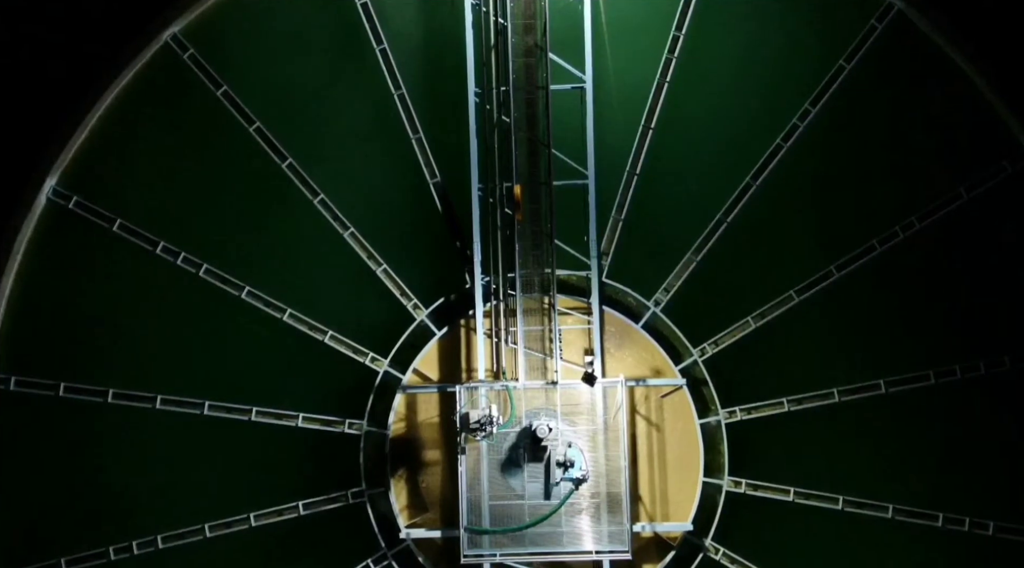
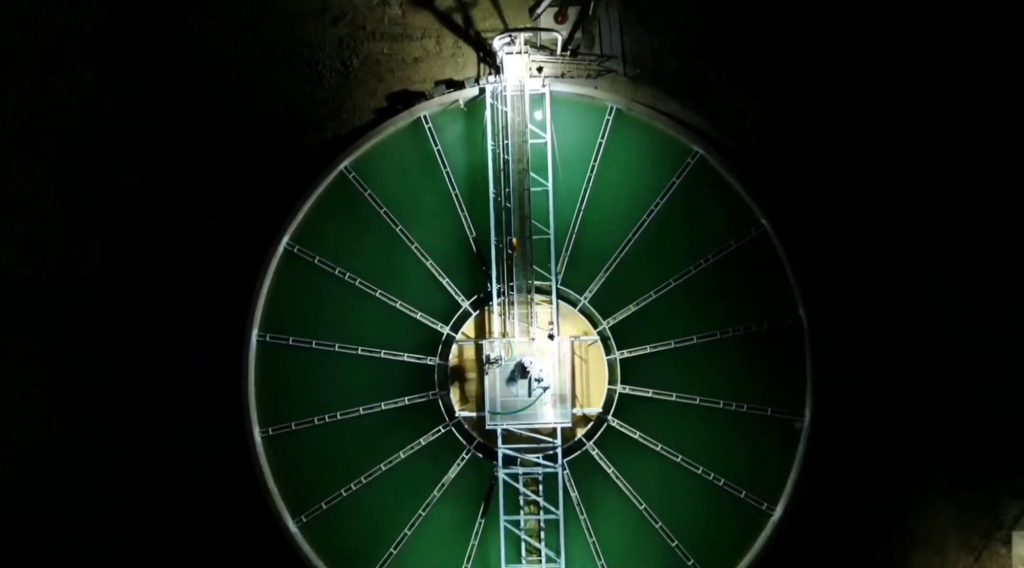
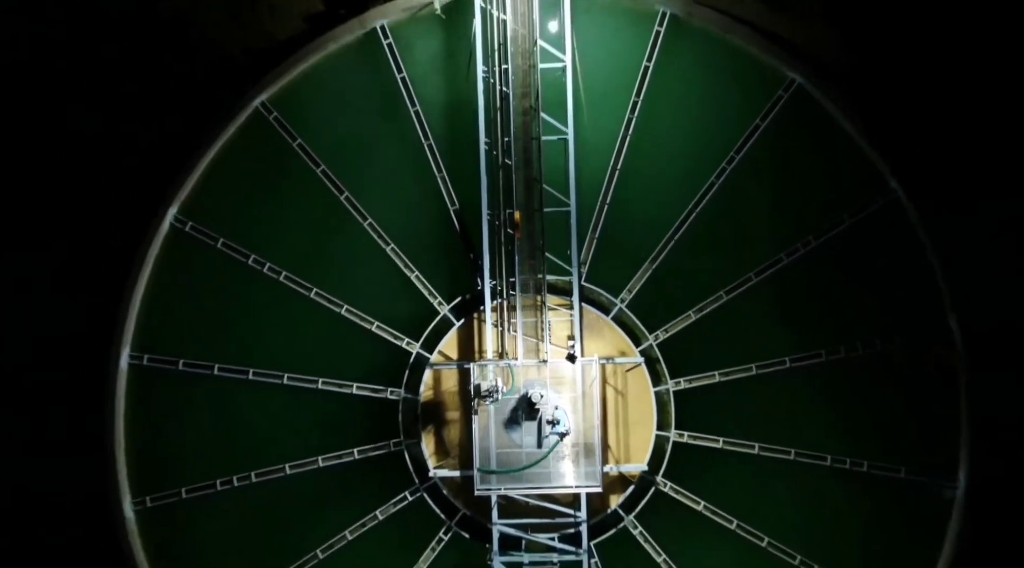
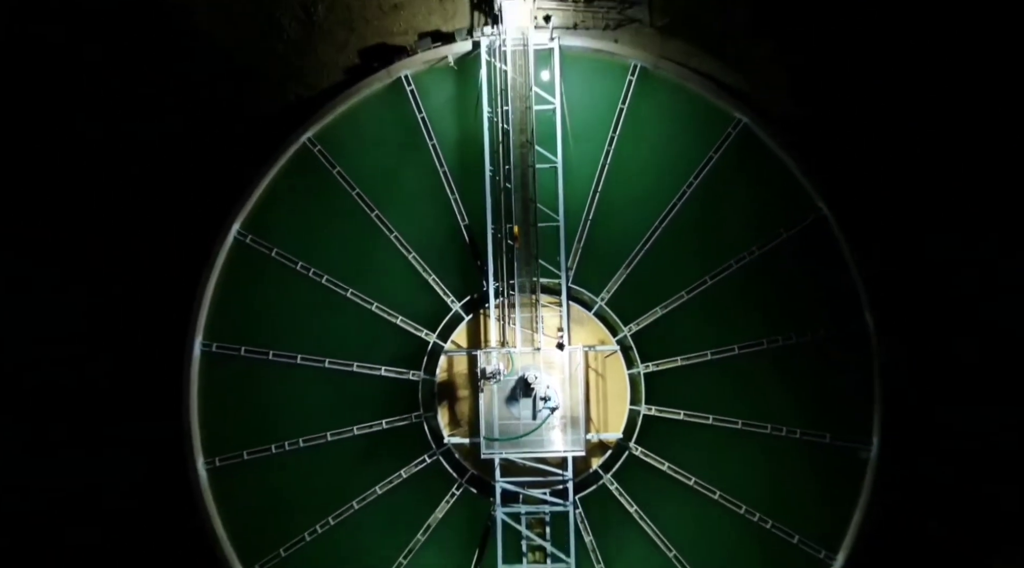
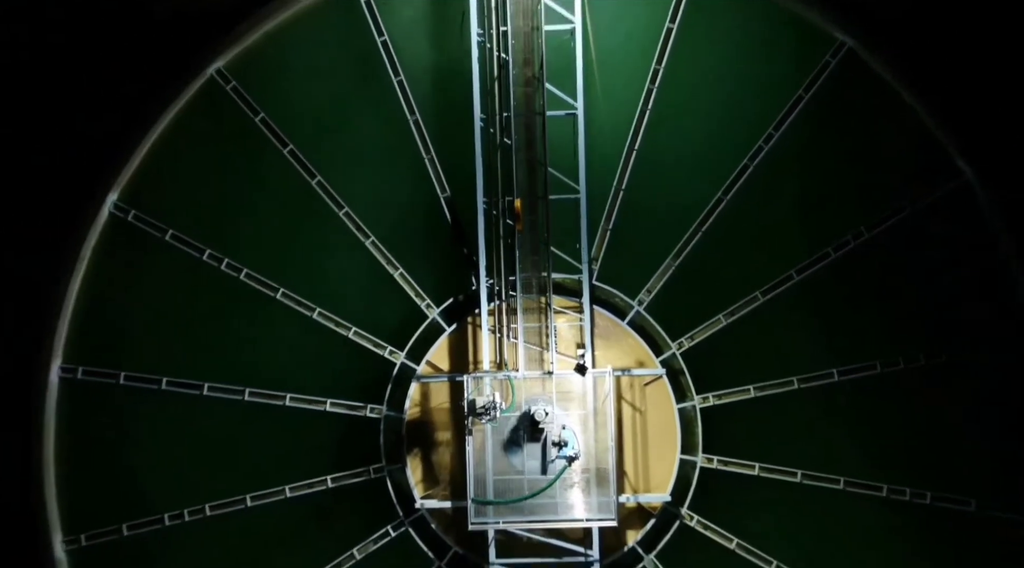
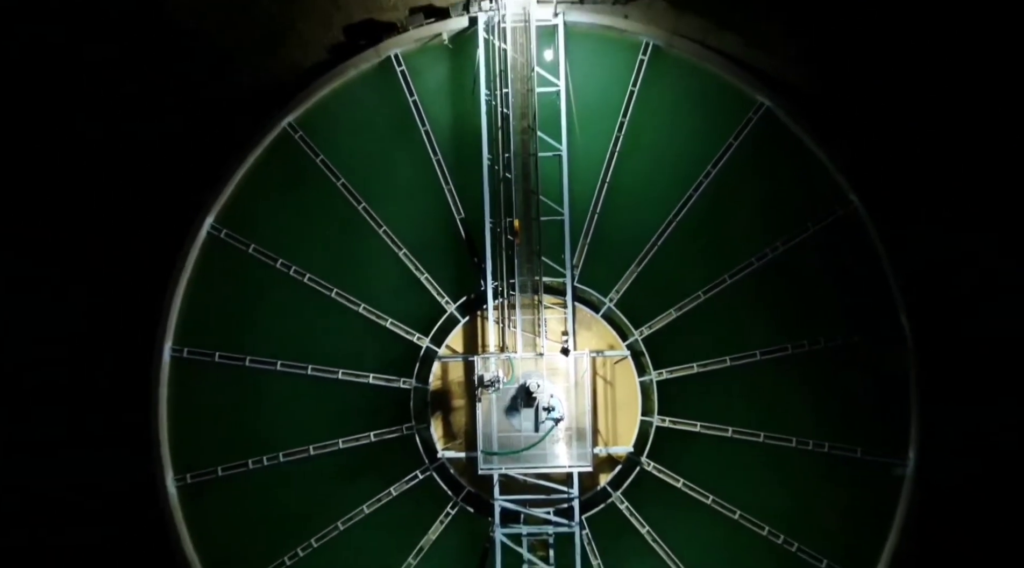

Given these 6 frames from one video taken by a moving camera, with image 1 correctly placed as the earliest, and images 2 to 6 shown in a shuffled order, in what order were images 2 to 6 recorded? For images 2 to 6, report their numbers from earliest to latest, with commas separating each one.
5, 3, 6, 4, 2
